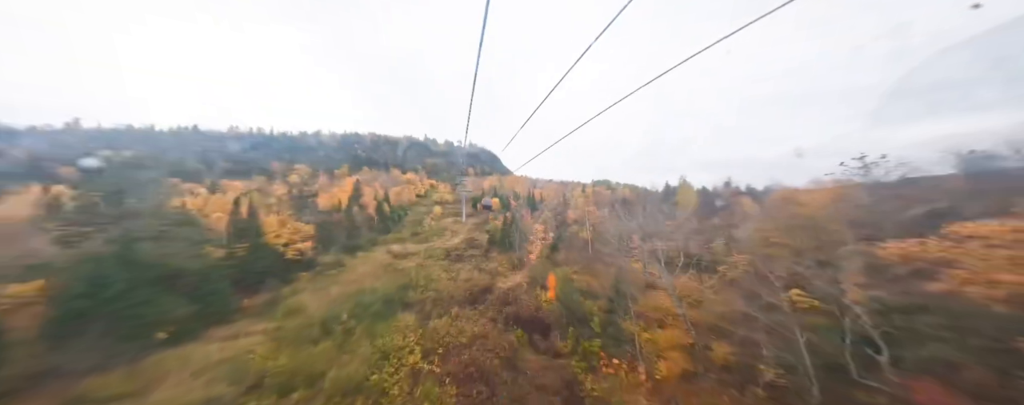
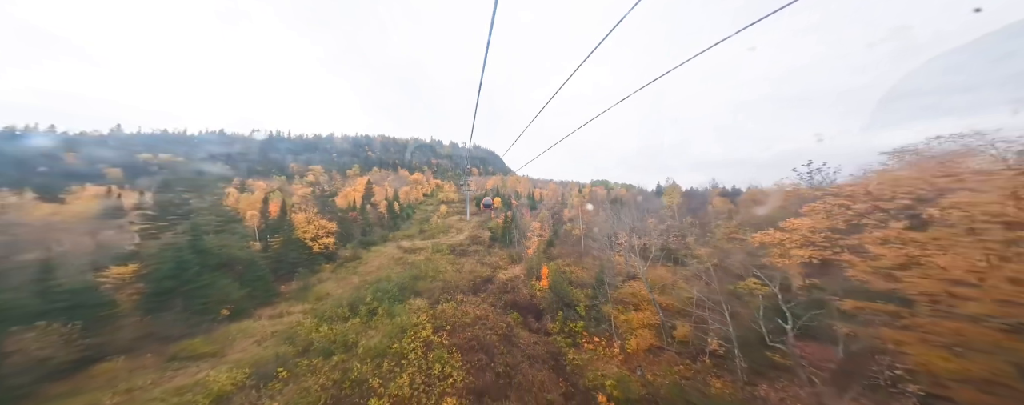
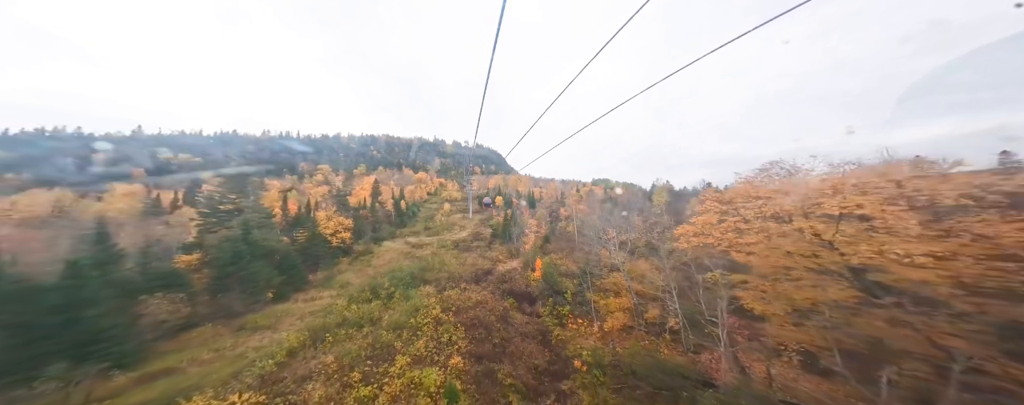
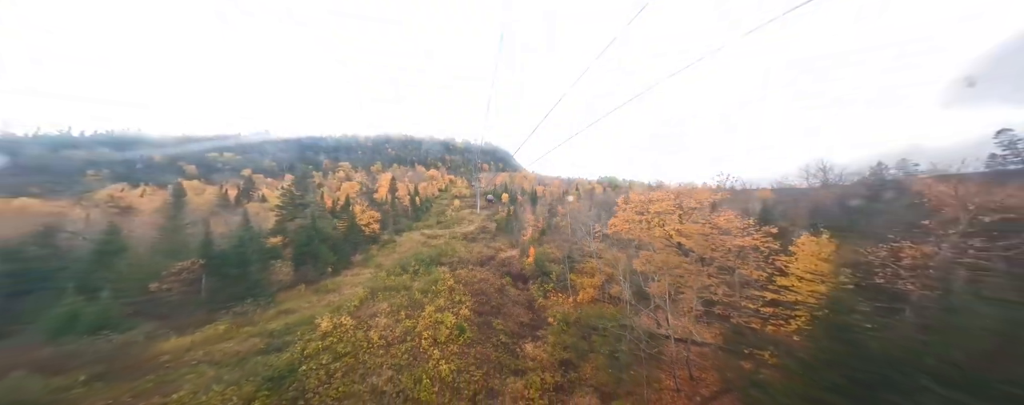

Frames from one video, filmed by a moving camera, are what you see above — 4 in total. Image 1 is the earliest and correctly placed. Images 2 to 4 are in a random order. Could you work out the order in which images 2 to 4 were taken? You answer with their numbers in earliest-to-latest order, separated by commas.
2, 3, 4
